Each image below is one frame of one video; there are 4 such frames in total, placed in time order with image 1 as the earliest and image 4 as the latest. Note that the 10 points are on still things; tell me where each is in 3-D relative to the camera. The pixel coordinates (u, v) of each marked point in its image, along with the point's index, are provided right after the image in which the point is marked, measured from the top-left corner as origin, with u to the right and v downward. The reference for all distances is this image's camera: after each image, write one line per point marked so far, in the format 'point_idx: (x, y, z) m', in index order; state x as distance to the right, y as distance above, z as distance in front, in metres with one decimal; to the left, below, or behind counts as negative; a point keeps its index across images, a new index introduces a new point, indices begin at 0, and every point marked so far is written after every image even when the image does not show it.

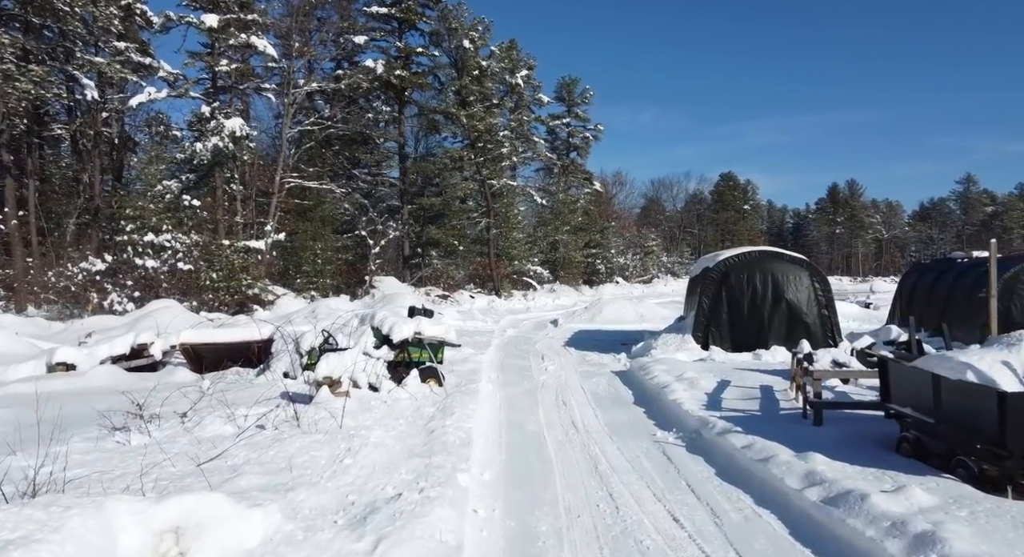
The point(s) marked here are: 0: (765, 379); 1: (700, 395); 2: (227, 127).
0: (+3.1, -1.3, +8.1) m
1: (+2.1, -1.3, +7.4) m
2: (-8.4, +4.5, +19.2) m
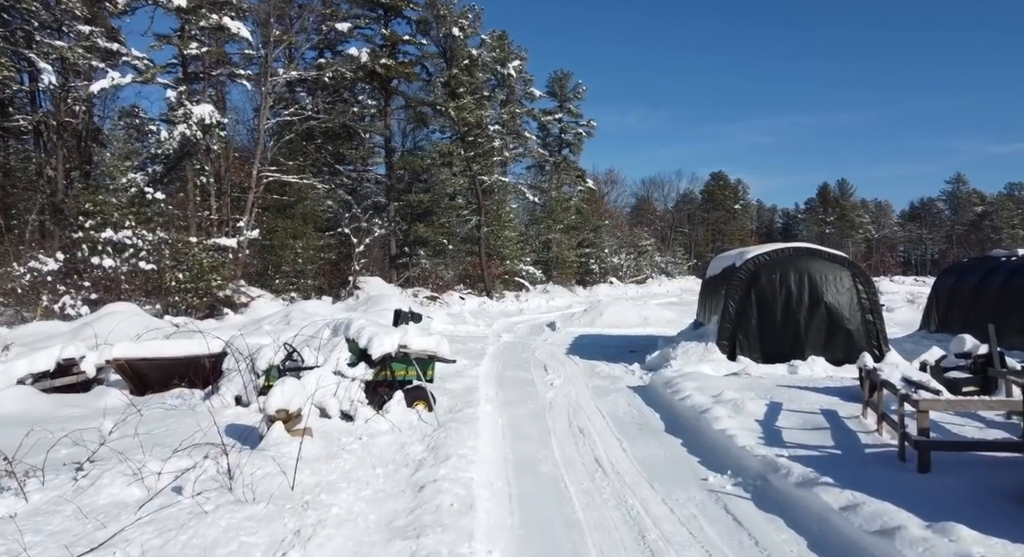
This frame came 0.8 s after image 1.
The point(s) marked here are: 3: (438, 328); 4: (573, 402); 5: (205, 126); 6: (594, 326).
0: (+3.2, -1.3, +6.7) m
1: (+2.2, -1.3, +6.0) m
2: (-8.6, +4.5, +17.7) m
3: (-1.9, -1.3, +16.7) m
4: (+0.8, -1.5, +8.0) m
5: (-8.5, +4.2, +17.7) m
6: (+2.2, -1.3, +17.7) m
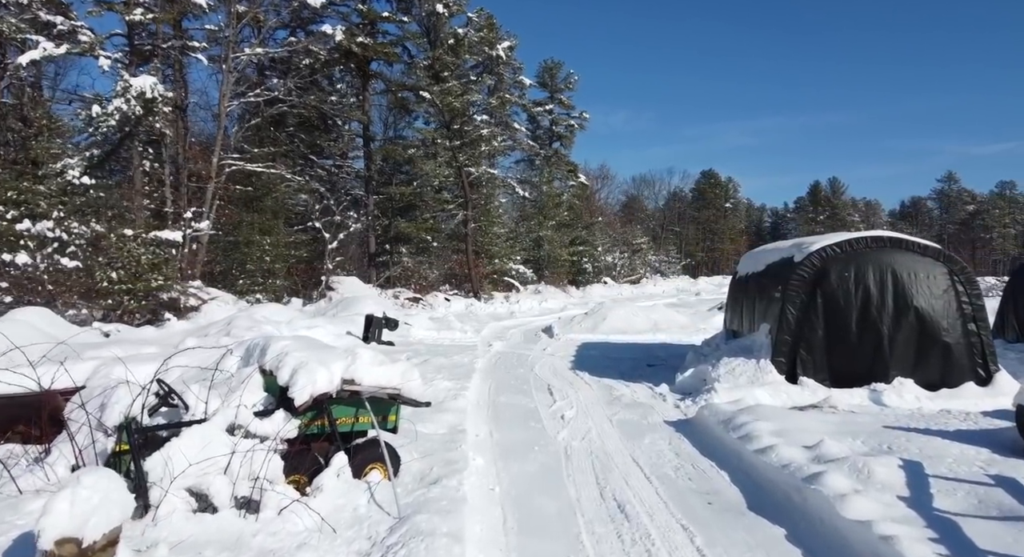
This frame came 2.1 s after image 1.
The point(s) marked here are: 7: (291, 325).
0: (+3.2, -1.2, +4.5) m
1: (+2.2, -1.3, +3.8) m
2: (-8.8, +4.5, +15.2) m
3: (-2.1, -1.2, +14.4) m
4: (+0.8, -1.5, +5.7) m
5: (-8.7, +4.2, +15.3) m
6: (+2.0, -1.3, +15.5) m
7: (-3.9, -0.8, +11.5) m
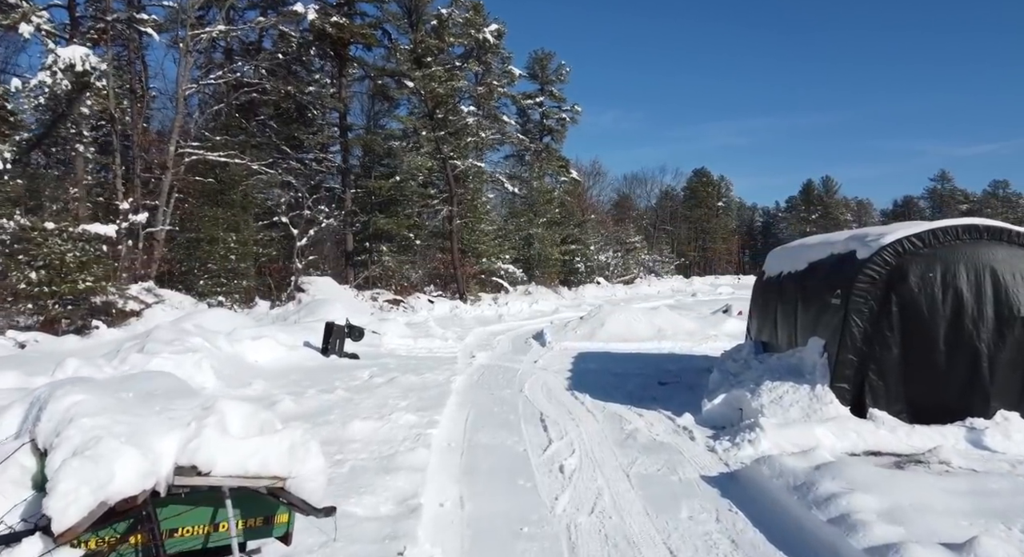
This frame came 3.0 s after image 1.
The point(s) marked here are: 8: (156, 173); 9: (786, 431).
0: (+3.1, -1.3, +2.8) m
1: (+2.1, -1.3, +2.0) m
2: (-9.0, +4.5, +13.3) m
3: (-2.3, -1.3, +12.5) m
4: (+0.6, -1.5, +3.9) m
5: (-8.9, +4.2, +13.3) m
6: (+1.7, -1.3, +13.7) m
7: (-4.1, -0.8, +9.6) m
8: (-10.8, +3.2, +19.8) m
9: (+2.3, -1.3, +5.5) m
